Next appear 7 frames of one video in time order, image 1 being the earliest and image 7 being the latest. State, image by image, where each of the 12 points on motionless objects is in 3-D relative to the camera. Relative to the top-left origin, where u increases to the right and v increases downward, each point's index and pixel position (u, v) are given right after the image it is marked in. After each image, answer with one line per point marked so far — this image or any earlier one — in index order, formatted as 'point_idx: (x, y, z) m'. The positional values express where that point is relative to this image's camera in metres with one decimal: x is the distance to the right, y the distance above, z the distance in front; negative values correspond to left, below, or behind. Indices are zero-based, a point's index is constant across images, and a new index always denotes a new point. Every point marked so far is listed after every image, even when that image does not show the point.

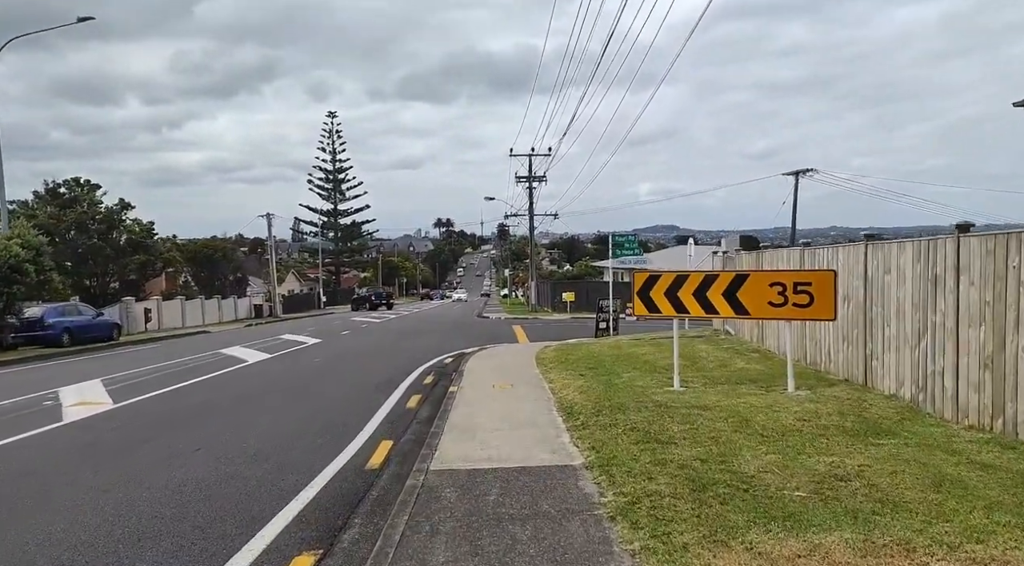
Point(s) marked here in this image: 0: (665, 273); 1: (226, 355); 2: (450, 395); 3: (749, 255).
0: (+2.1, +0.1, +9.8) m
1: (-7.5, -1.9, +18.7) m
2: (-0.9, -1.6, +10.4) m
3: (+4.7, +0.5, +14.1) m
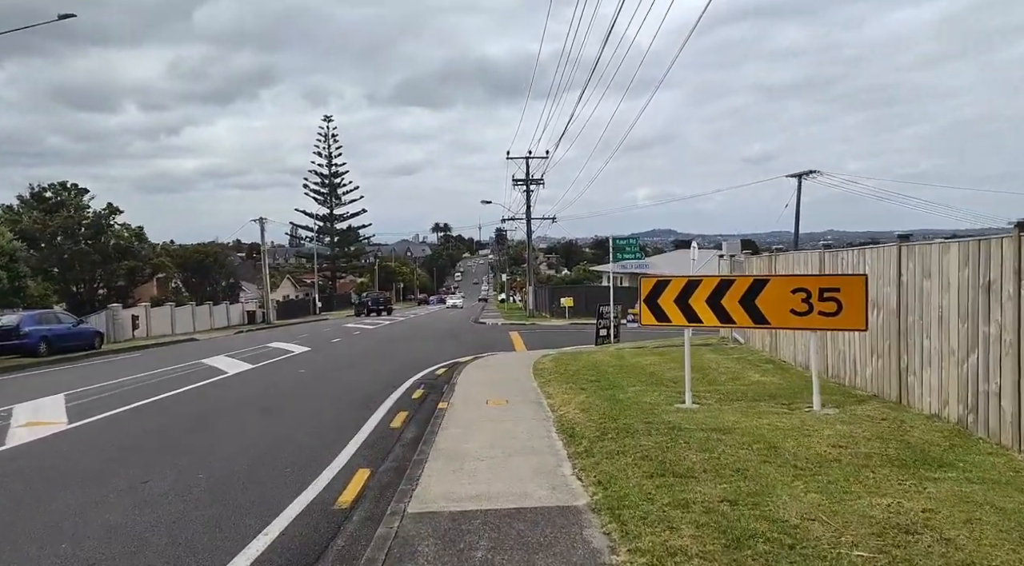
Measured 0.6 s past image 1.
0: (+2.0, +0.1, +8.9) m
1: (-7.6, -2.1, +17.8) m
2: (-1.0, -1.7, +9.5) m
3: (+4.6, +0.4, +13.2) m
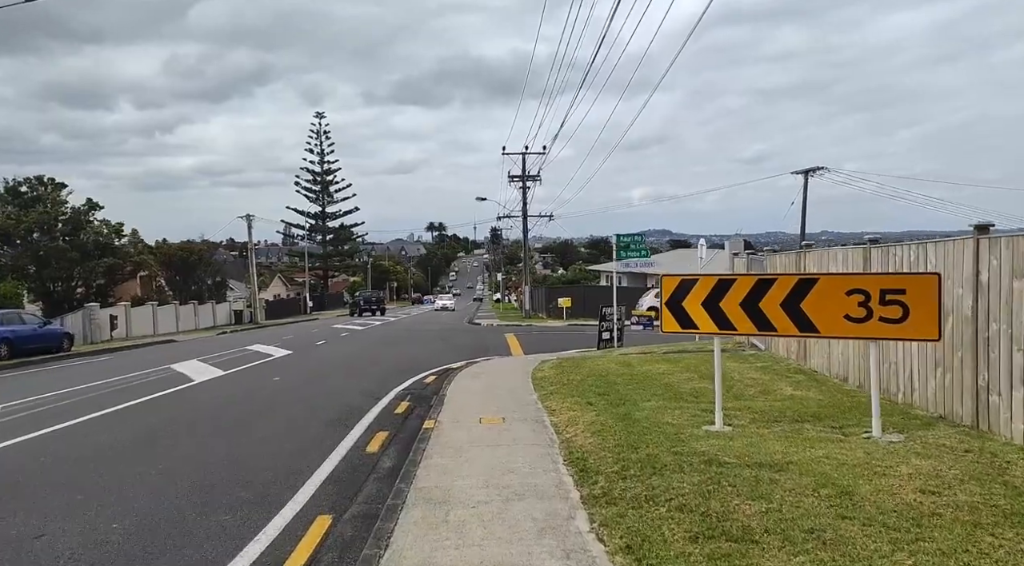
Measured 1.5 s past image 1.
0: (+2.0, +0.1, +7.5) m
1: (-7.7, -2.0, +16.4) m
2: (-1.0, -1.7, +8.1) m
3: (+4.5, +0.4, +11.9) m
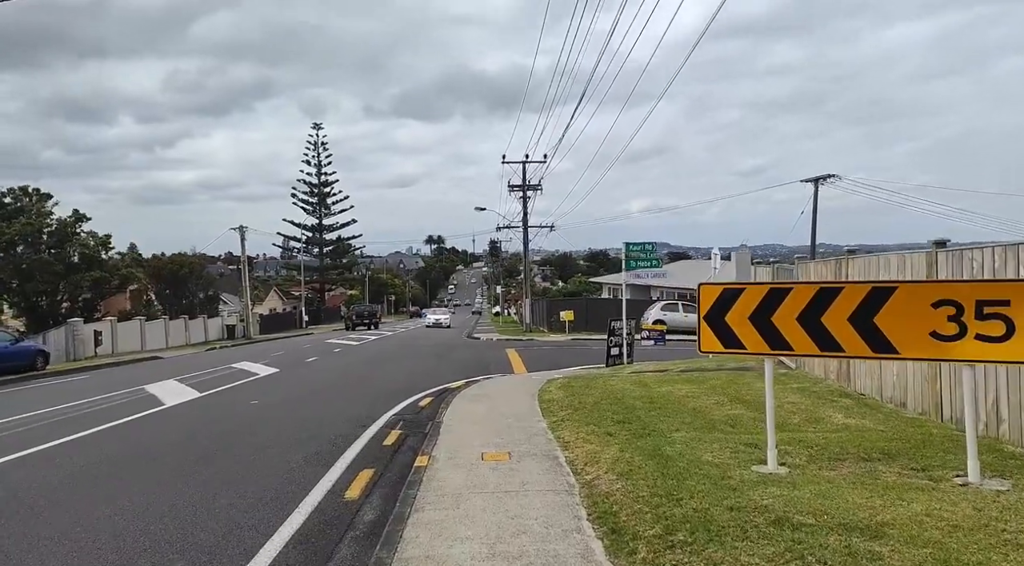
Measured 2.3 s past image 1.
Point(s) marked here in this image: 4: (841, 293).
0: (+2.1, 0.0, +6.2) m
1: (-7.6, -2.3, +15.1) m
2: (-0.9, -1.8, +6.9) m
3: (+4.6, +0.3, +10.6) m
4: (+2.7, -0.1, +5.8) m
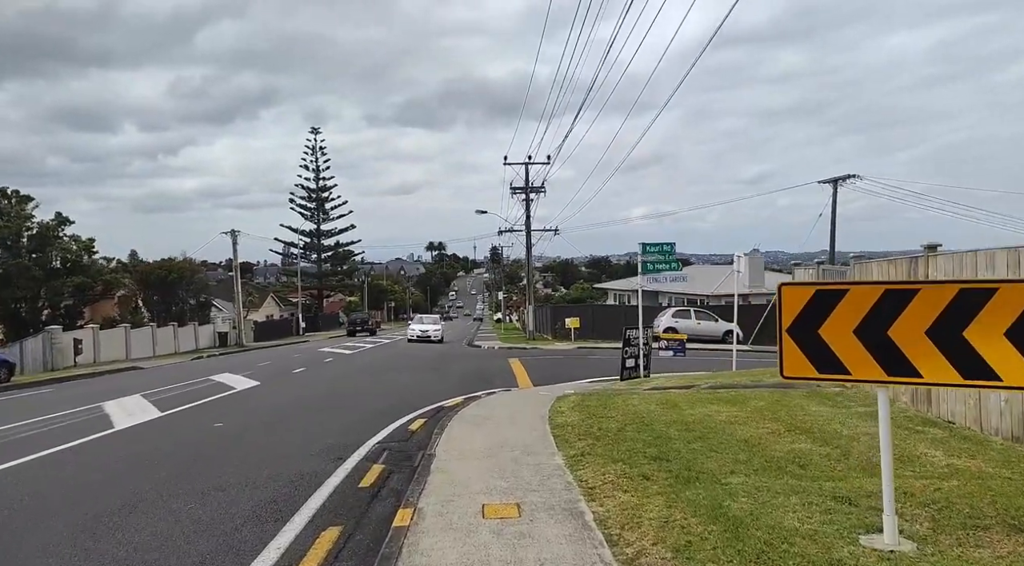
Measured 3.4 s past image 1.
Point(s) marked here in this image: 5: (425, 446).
0: (+2.1, 0.0, +4.5) m
1: (-7.5, -2.4, +13.3) m
2: (-0.9, -1.8, +5.1) m
3: (+4.7, +0.2, +8.9) m
4: (+2.8, -0.1, +4.1) m
5: (-1.1, -2.0, +8.9) m
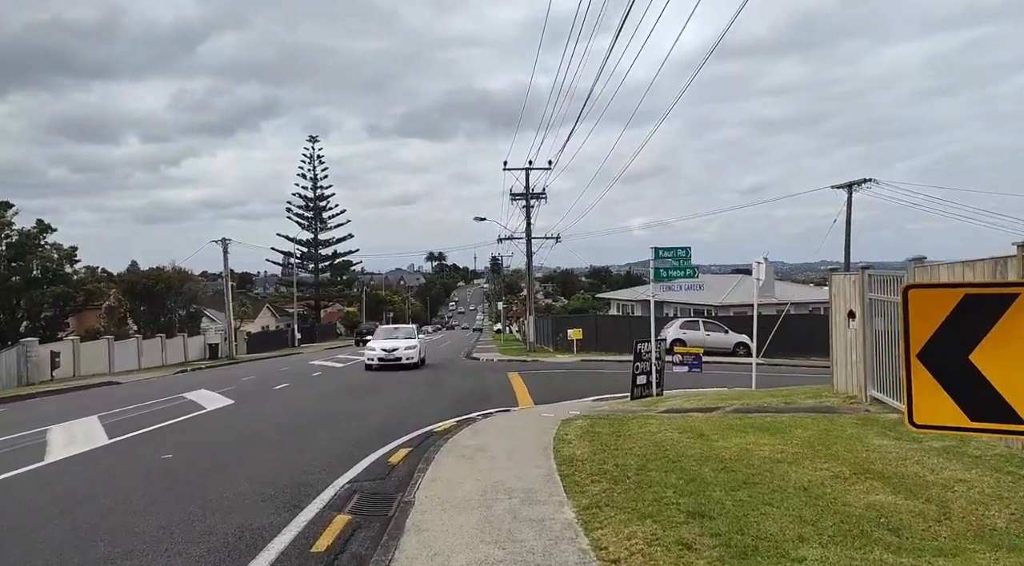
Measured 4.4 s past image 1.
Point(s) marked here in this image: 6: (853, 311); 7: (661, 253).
0: (+2.1, 0.0, +3.0) m
1: (-7.5, -2.5, +11.8) m
2: (-0.9, -1.8, +3.6) m
3: (+4.7, +0.2, +7.4) m
4: (+2.7, -0.1, +2.5) m
5: (-1.1, -2.1, +7.4) m
6: (+5.0, -0.4, +10.5) m
7: (+3.2, +0.7, +15.5) m
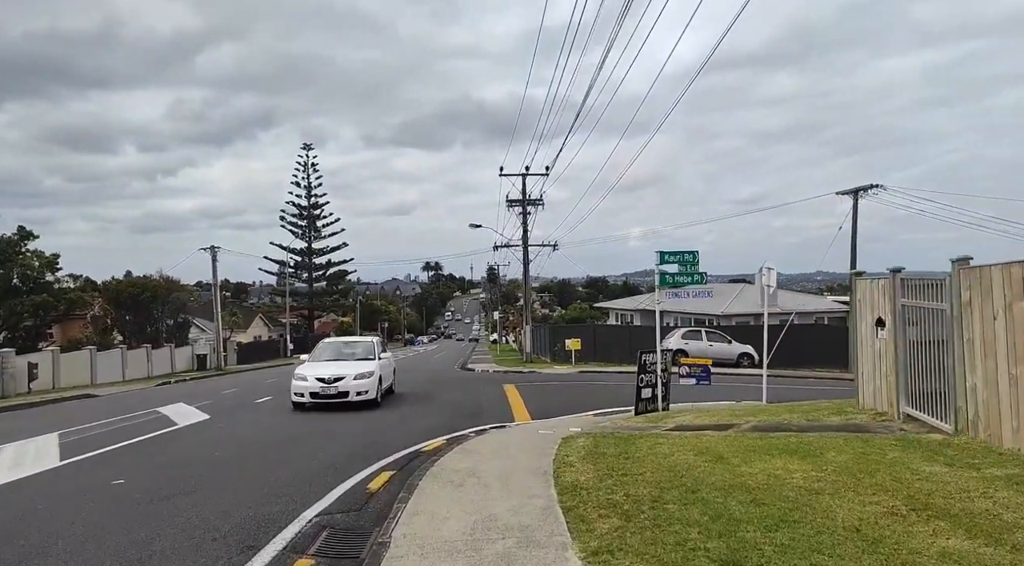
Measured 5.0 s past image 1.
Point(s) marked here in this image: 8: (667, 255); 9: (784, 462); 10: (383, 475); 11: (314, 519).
0: (+2.1, 0.0, +2.0) m
1: (-7.6, -2.6, +10.7) m
2: (-0.9, -1.8, +2.6) m
3: (+4.6, +0.2, +6.4) m
4: (+2.7, 0.0, +1.6) m
5: (-1.2, -2.1, +6.4) m
6: (+4.9, -0.5, +9.5) m
7: (+3.1, +0.5, +14.5) m
8: (+3.1, +0.6, +14.5) m
9: (+2.7, -1.8, +7.2) m
10: (-1.5, -2.3, +8.4) m
11: (-1.8, -2.1, +6.5) m
